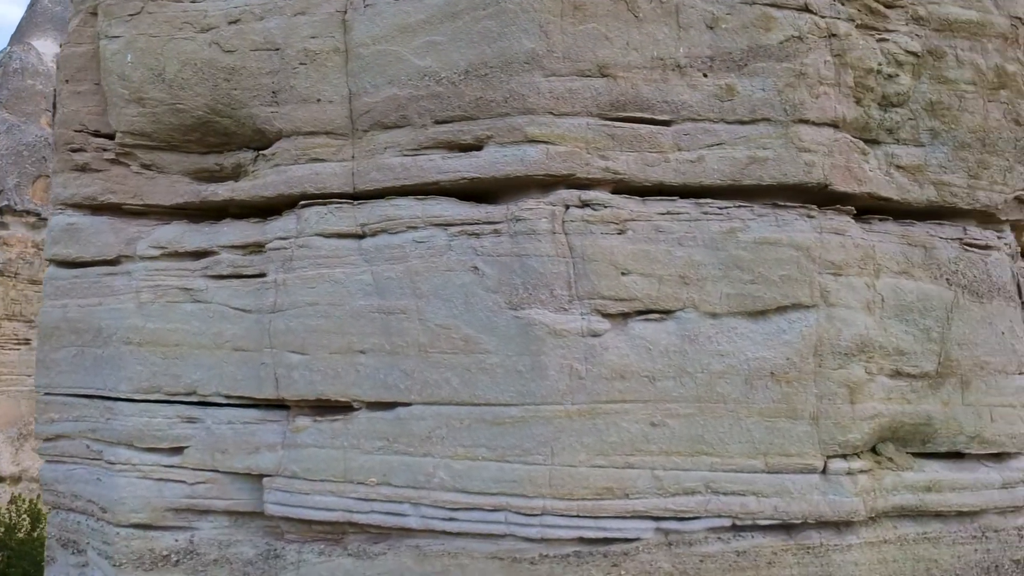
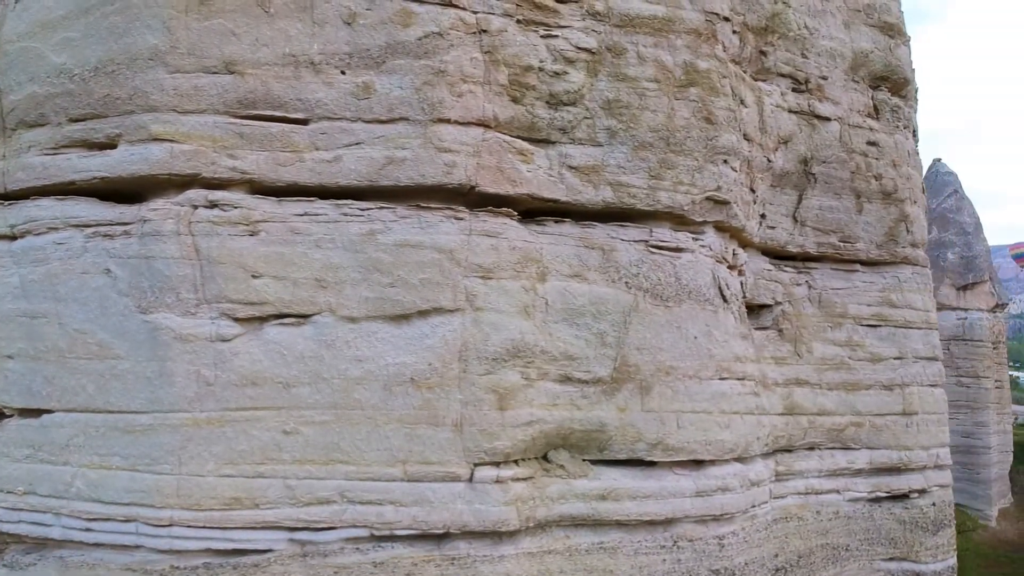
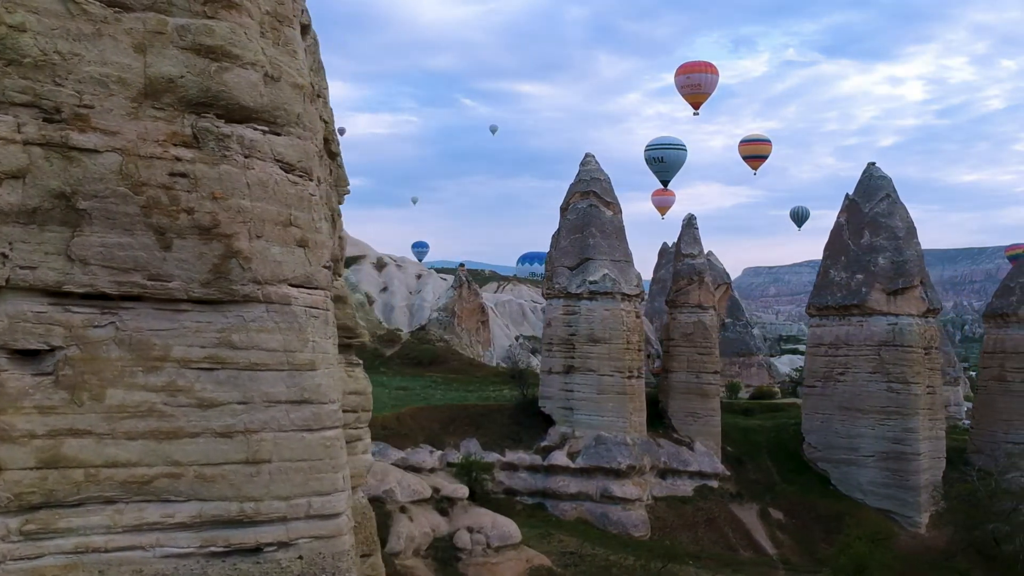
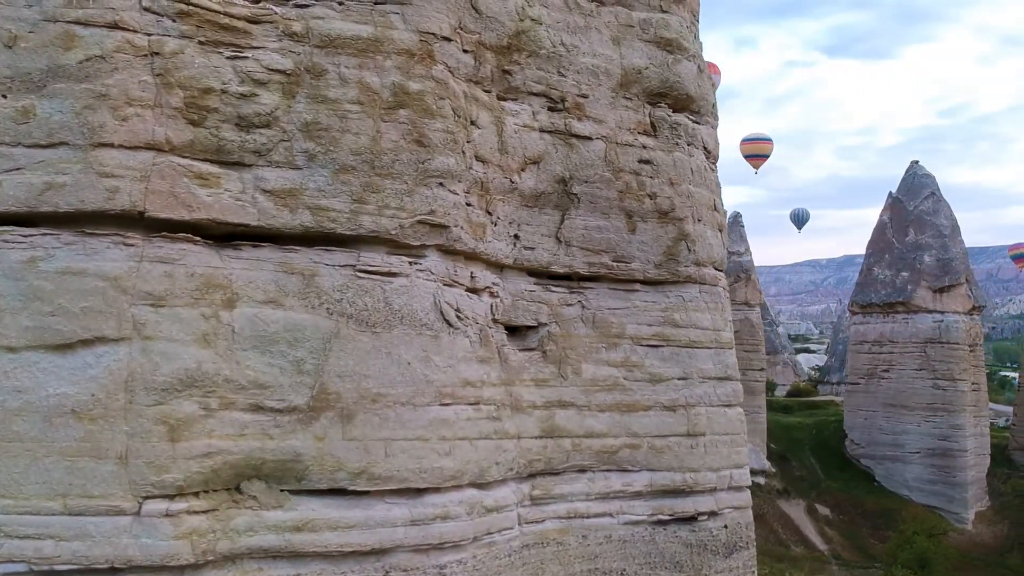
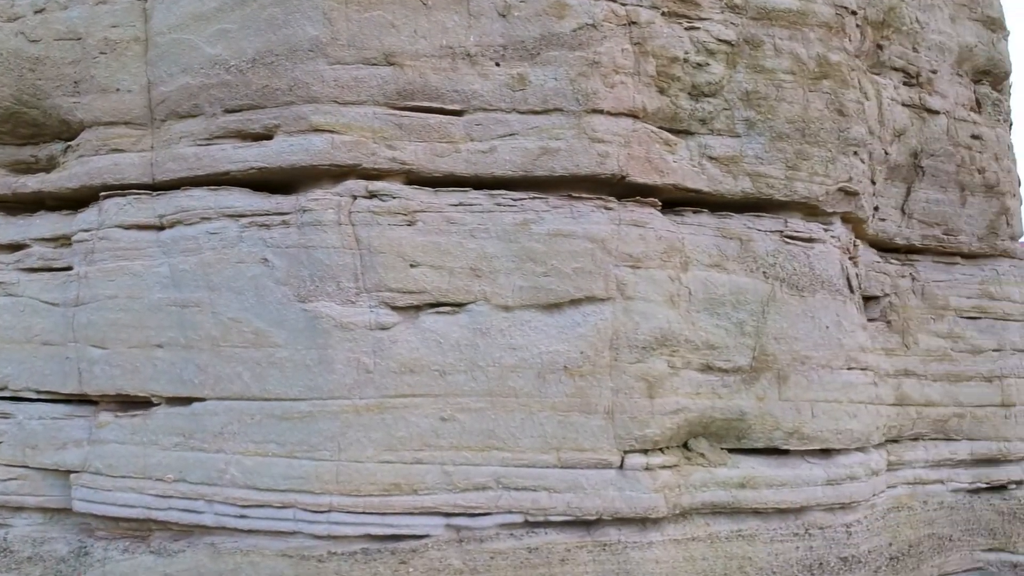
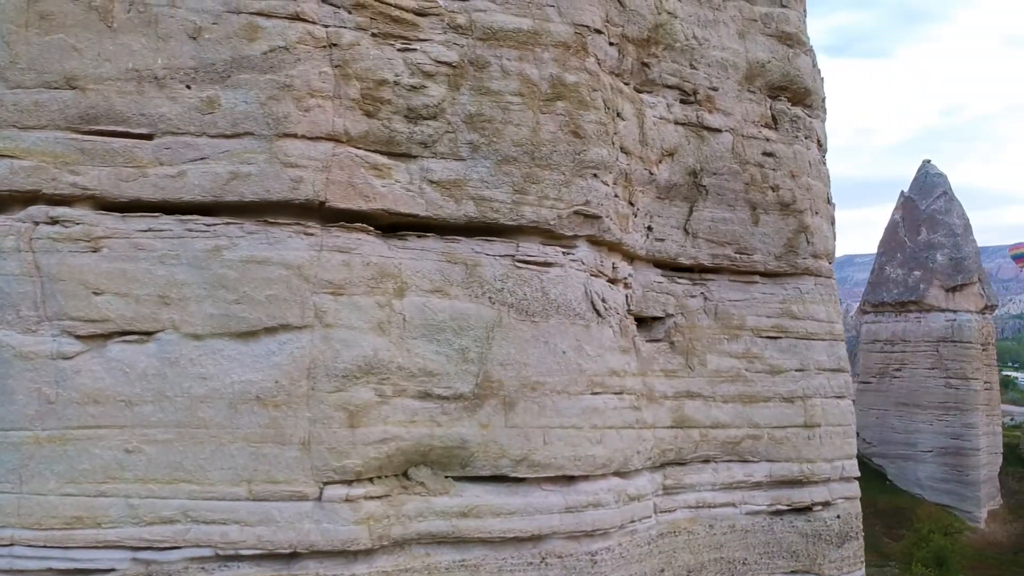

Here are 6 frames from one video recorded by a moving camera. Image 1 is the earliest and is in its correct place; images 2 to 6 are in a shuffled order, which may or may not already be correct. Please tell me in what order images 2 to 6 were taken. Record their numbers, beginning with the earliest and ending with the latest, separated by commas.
5, 2, 6, 4, 3
